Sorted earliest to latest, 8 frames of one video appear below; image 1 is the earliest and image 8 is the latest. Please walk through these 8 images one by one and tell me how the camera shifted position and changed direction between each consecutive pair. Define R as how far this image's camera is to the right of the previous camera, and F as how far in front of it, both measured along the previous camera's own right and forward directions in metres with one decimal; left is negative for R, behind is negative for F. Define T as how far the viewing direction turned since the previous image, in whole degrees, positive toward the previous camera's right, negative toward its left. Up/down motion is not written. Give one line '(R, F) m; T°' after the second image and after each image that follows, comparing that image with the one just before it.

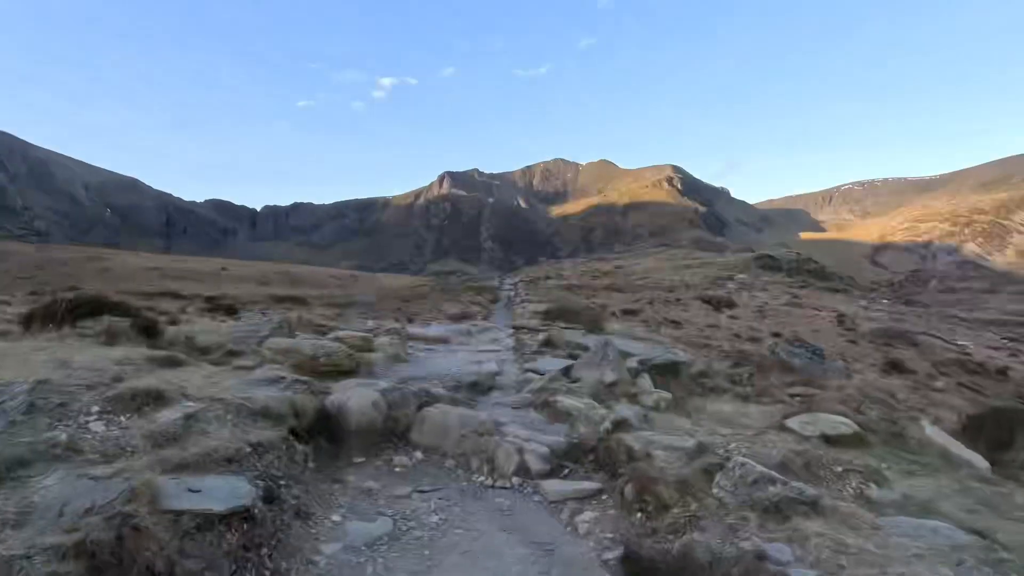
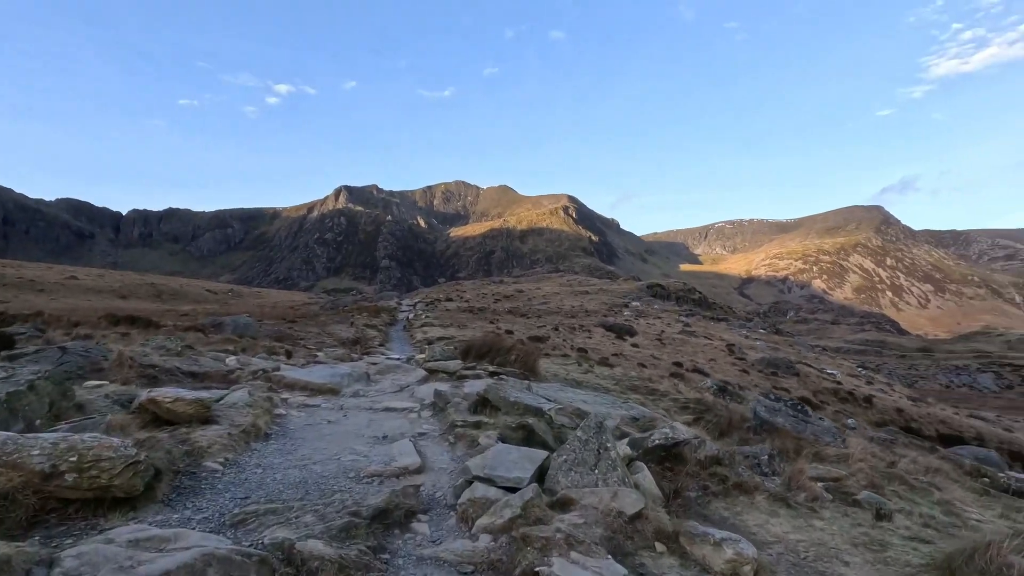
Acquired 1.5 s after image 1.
(-0.3, +2.4) m; +11°
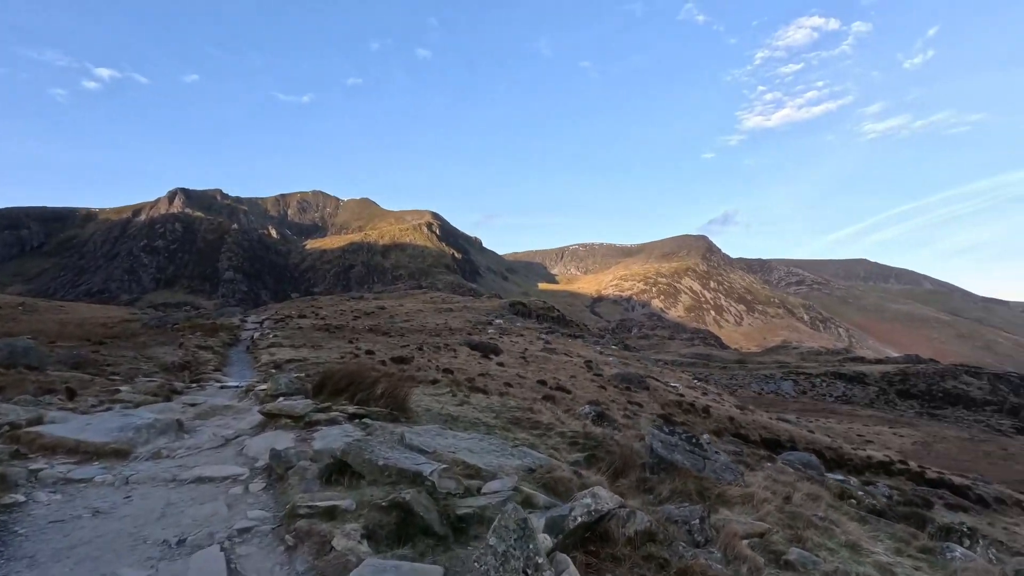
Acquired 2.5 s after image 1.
(-0.1, +1.3) m; +15°
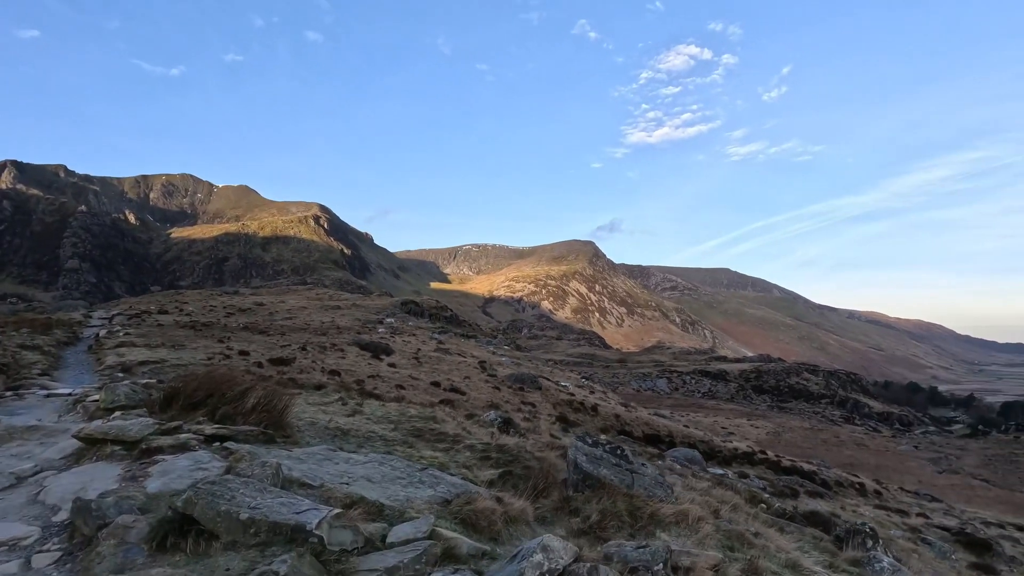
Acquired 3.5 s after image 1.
(-0.2, +1.0) m; +12°
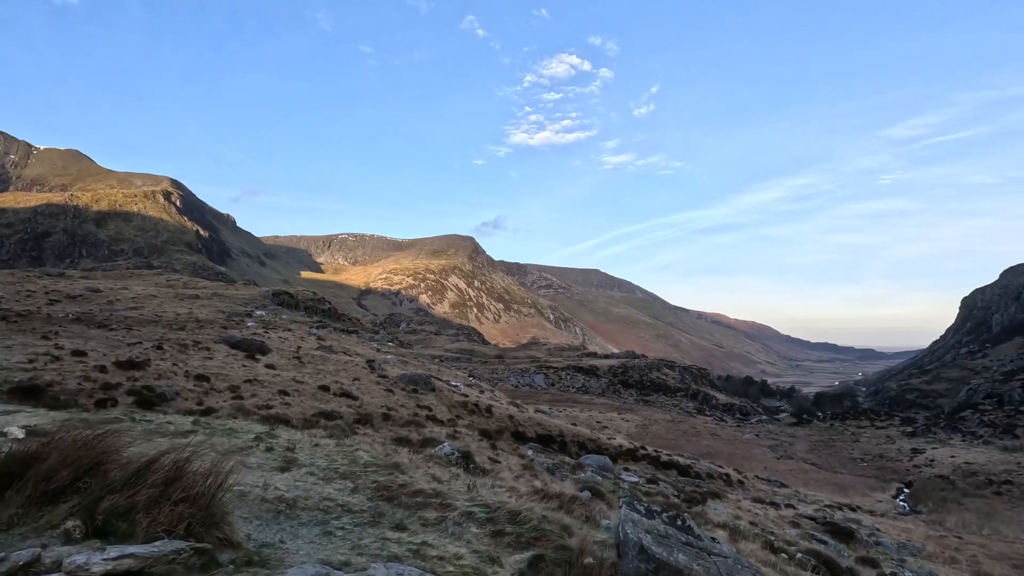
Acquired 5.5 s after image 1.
(-1.5, +1.9) m; +13°
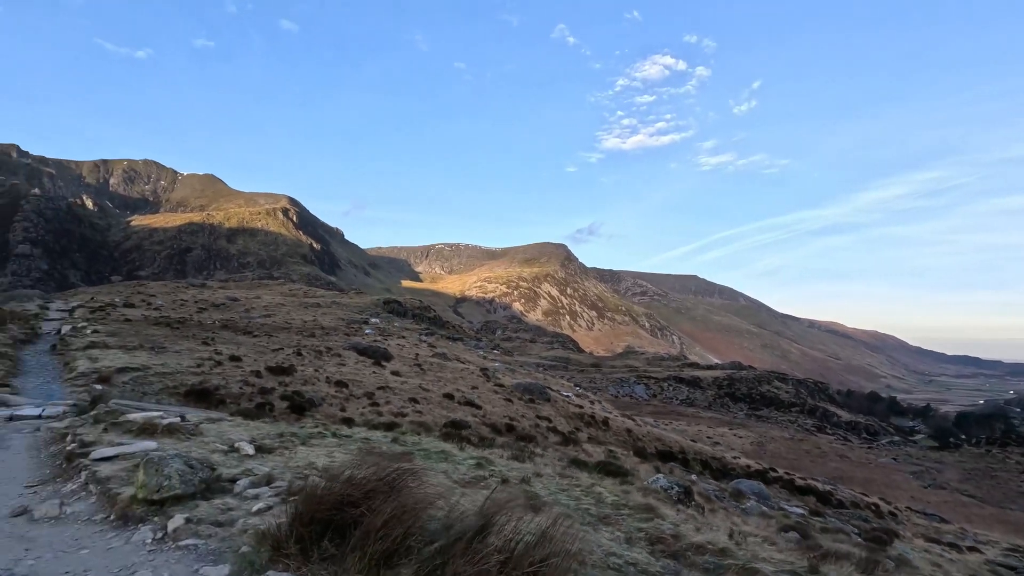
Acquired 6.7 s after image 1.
(-2.0, +0.8) m; -10°
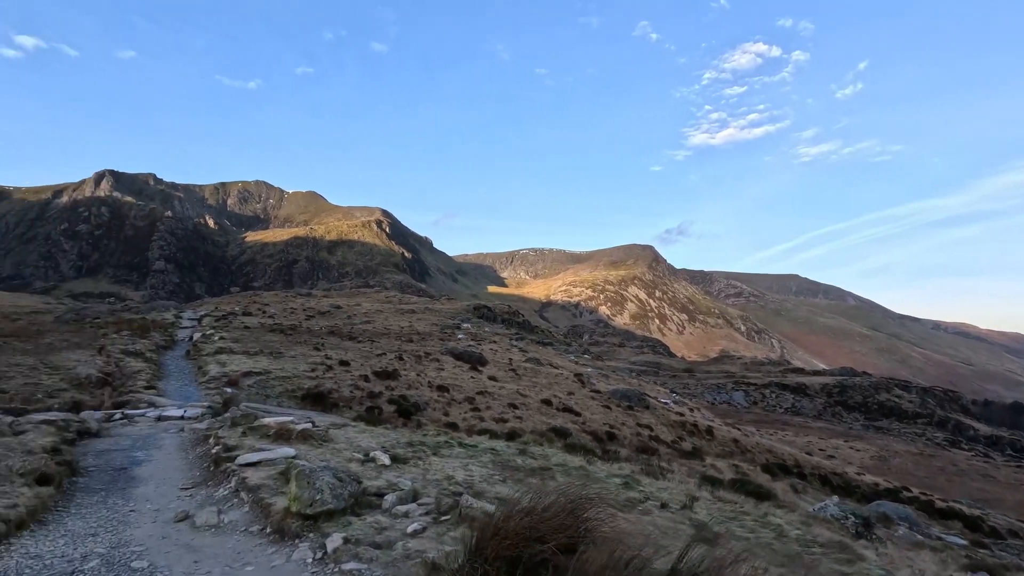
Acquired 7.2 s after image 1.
(-0.7, +0.5) m; -9°
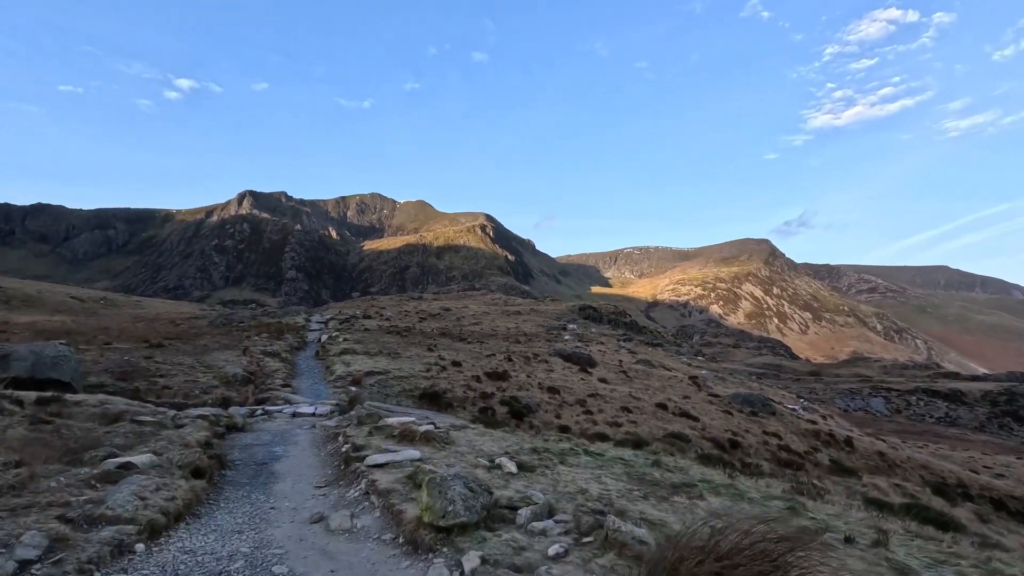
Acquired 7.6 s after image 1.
(-0.3, +0.5) m; -11°
